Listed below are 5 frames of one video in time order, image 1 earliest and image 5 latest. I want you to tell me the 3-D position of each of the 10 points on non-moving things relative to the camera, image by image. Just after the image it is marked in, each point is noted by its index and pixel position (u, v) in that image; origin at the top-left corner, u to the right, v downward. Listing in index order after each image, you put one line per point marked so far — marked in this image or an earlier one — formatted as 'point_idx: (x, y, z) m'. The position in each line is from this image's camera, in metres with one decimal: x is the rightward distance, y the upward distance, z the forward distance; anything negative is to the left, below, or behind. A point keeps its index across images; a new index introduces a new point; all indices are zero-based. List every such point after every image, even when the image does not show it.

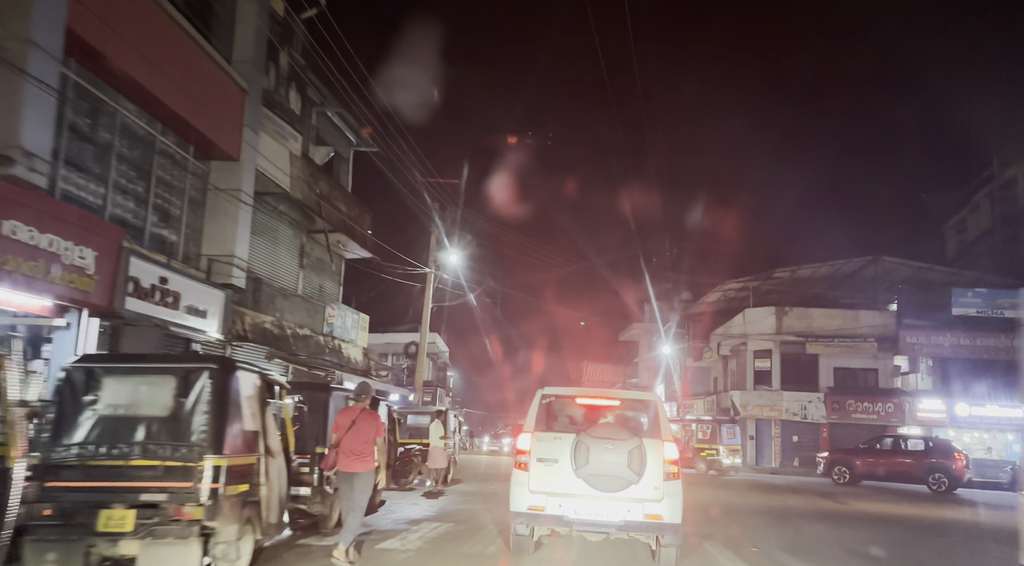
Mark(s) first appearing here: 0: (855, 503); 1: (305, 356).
0: (+8.6, -5.6, +19.6) m
1: (-5.1, -1.8, +19.0) m
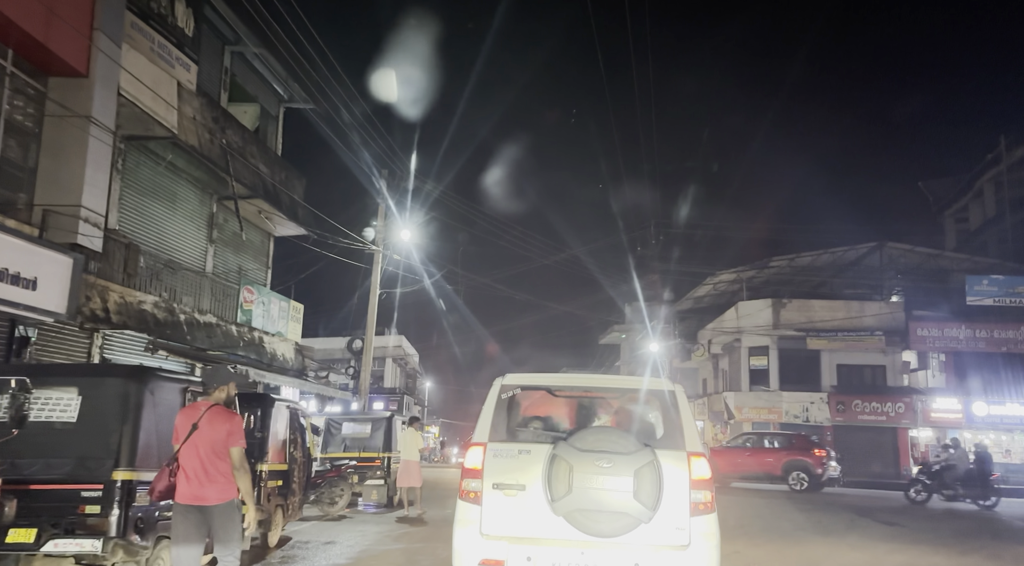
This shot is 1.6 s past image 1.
0: (+7.9, -4.9, +15.9) m
1: (-5.8, -1.3, +14.9) m
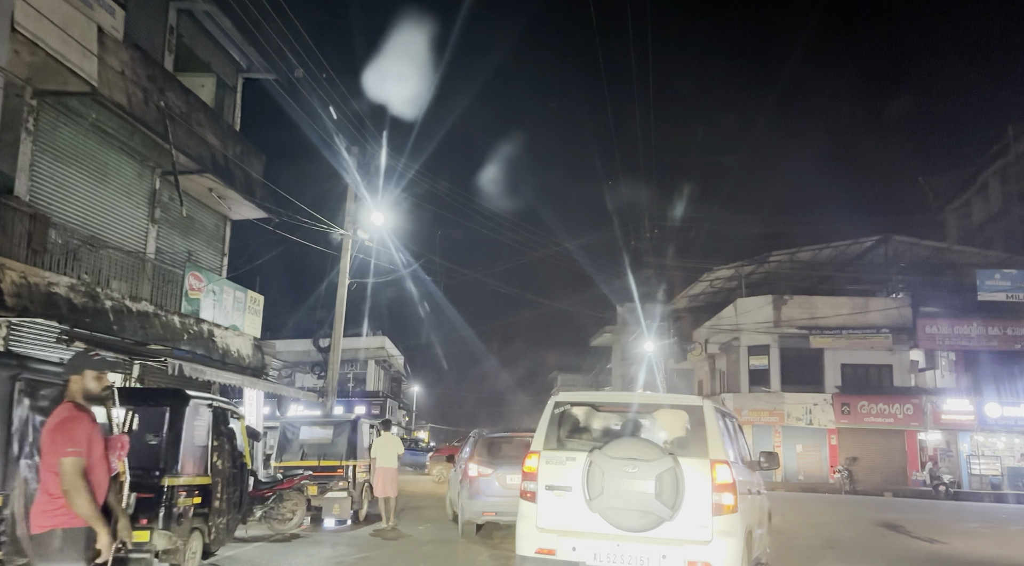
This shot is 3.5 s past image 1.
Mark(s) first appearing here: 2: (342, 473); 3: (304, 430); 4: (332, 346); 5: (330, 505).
0: (+7.5, -4.6, +14.0) m
1: (-6.2, -1.0, +12.9) m
2: (-3.0, -3.4, +13.8) m
3: (-3.8, -2.7, +14.5) m
4: (-4.3, -1.5, +18.7) m
5: (-3.1, -3.8, +13.5) m
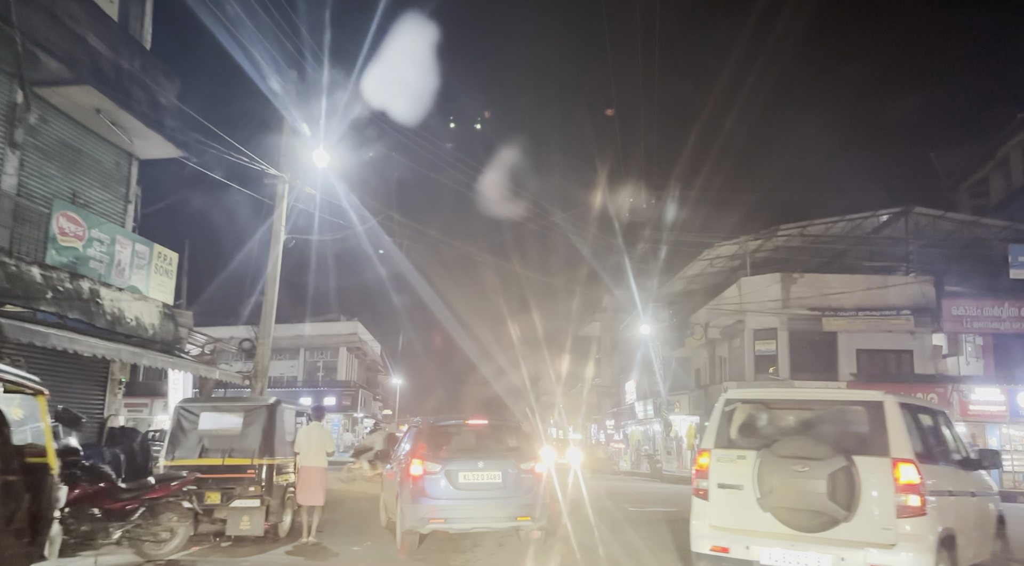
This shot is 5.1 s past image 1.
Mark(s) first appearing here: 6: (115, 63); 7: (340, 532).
0: (+7.1, -3.8, +10.7) m
1: (-6.6, -0.2, +9.4) m
2: (-3.4, -2.5, +10.3) m
3: (-4.3, -1.9, +11.0) m
4: (-4.8, -0.6, +15.2) m
5: (-3.5, -3.0, +10.0) m
6: (-6.3, +3.5, +12.4) m
7: (-2.4, -3.6, +11.2) m
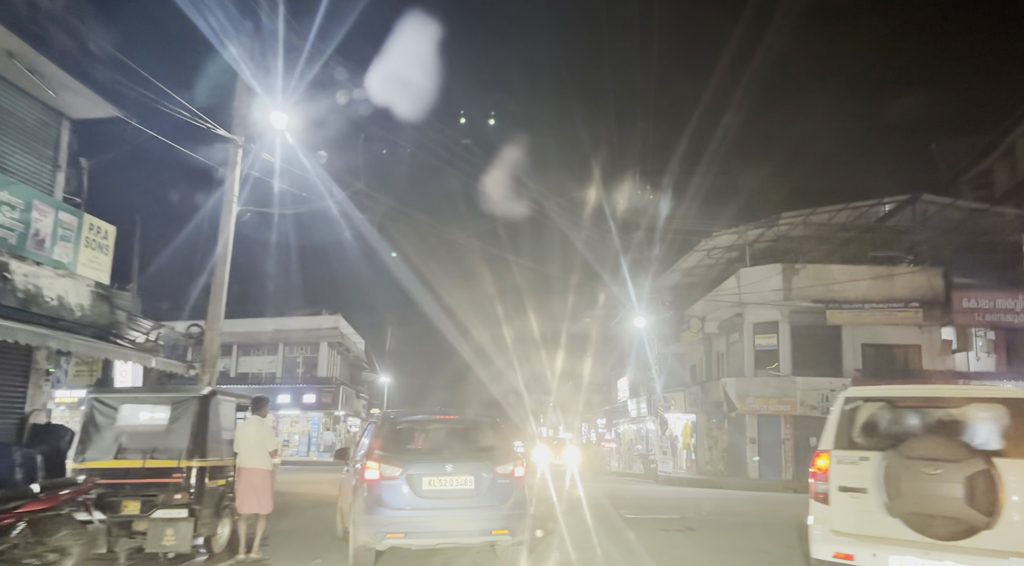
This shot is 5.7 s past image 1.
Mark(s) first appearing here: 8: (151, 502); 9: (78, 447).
0: (+6.8, -3.5, +9.1) m
1: (-6.8, +0.2, +7.6) m
2: (-3.7, -2.2, +8.6) m
3: (-4.5, -1.5, +9.3) m
4: (-5.1, -0.2, +13.5) m
5: (-3.8, -2.6, +8.3) m
6: (-6.6, +3.9, +10.6) m
7: (-2.7, -3.2, +9.5) m
8: (-3.9, -2.4, +8.5) m
9: (-5.0, -1.9, +9.1) m
